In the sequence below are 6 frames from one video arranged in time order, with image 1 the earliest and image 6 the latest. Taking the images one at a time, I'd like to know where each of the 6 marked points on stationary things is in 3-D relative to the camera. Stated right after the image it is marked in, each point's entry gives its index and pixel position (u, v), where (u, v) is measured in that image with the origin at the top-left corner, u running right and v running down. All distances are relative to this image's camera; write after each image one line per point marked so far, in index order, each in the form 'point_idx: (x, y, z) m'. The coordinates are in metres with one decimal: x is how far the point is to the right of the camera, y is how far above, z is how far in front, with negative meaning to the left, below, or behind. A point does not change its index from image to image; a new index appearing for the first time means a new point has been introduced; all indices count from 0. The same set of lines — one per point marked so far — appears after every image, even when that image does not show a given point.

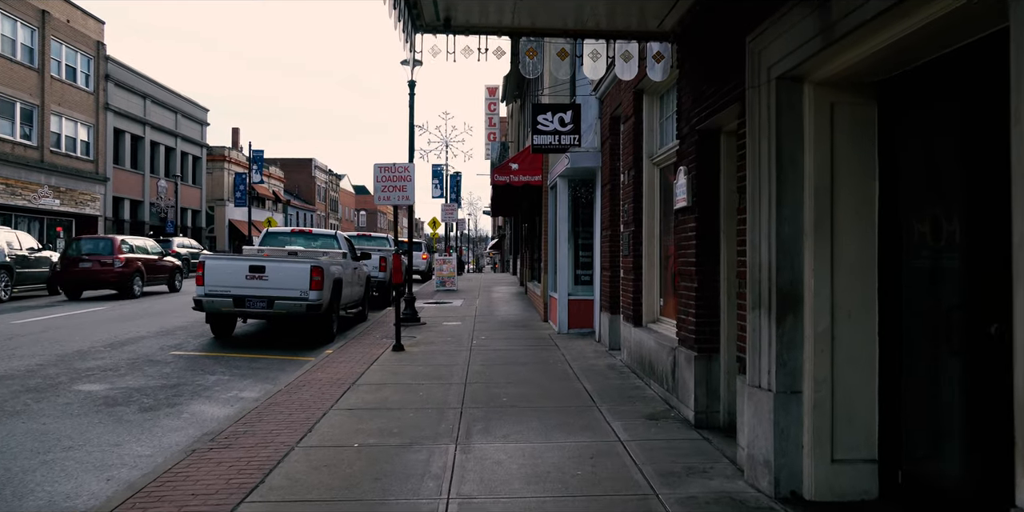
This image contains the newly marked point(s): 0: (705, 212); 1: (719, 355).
0: (+1.6, +0.4, +6.5) m
1: (+1.7, -0.8, +6.5) m
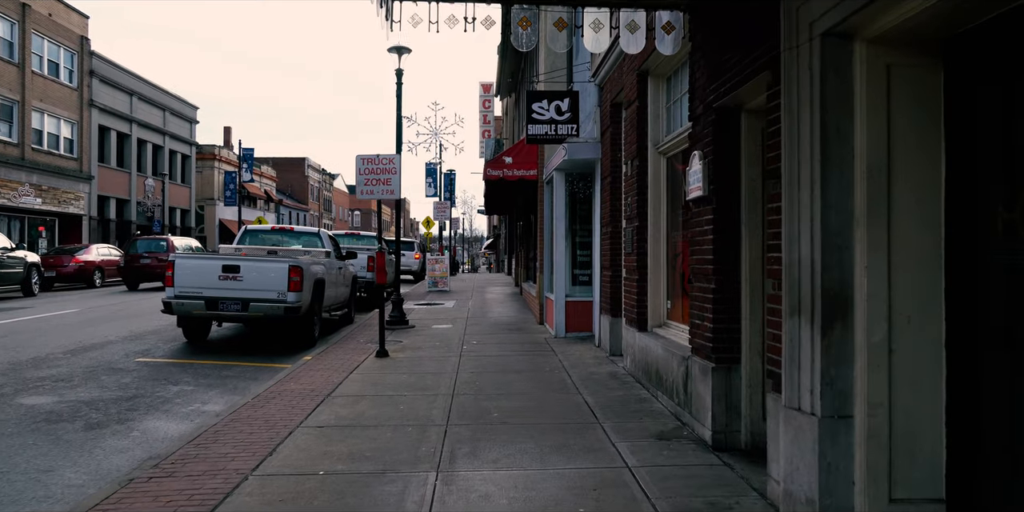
0: (+1.5, +0.4, +5.7) m
1: (+1.6, -0.8, +5.7) m
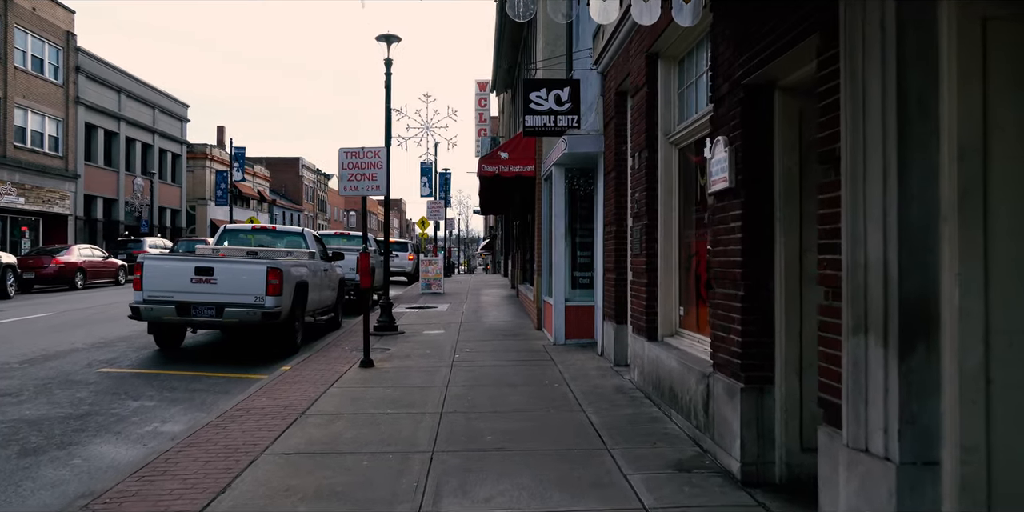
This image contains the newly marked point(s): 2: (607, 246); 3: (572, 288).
0: (+1.5, +0.4, +4.9) m
1: (+1.6, -0.8, +4.8) m
2: (+1.2, +0.1, +9.9) m
3: (+0.9, -0.5, +11.8) m
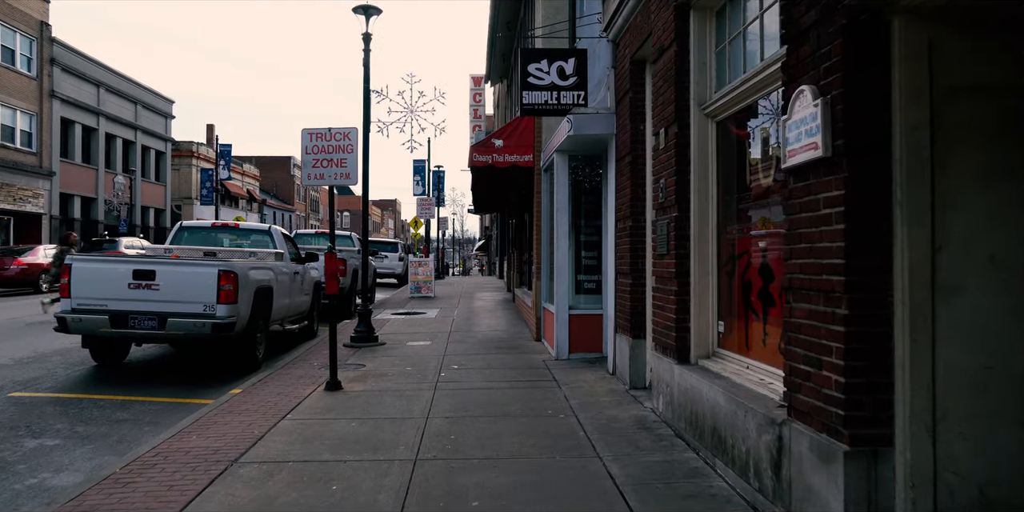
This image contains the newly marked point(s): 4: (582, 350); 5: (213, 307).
0: (+1.4, +0.4, +3.3) m
1: (+1.5, -0.8, +3.3) m
2: (+1.1, +0.1, +8.3) m
3: (+0.8, -0.5, +10.2) m
4: (+0.9, -1.2, +10.2) m
5: (-3.3, -0.6, +9.0) m
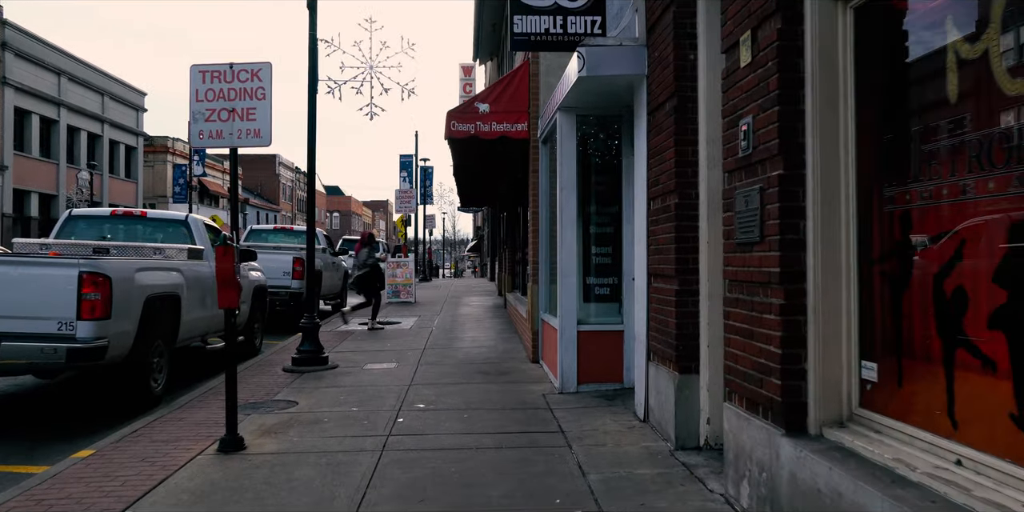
0: (+1.4, +0.4, +0.7) m
1: (+1.5, -0.7, +0.6) m
2: (+1.0, +0.2, +5.7) m
3: (+0.7, -0.4, +7.5) m
4: (+0.8, -1.1, +7.5) m
5: (-3.4, -0.5, +6.3) m
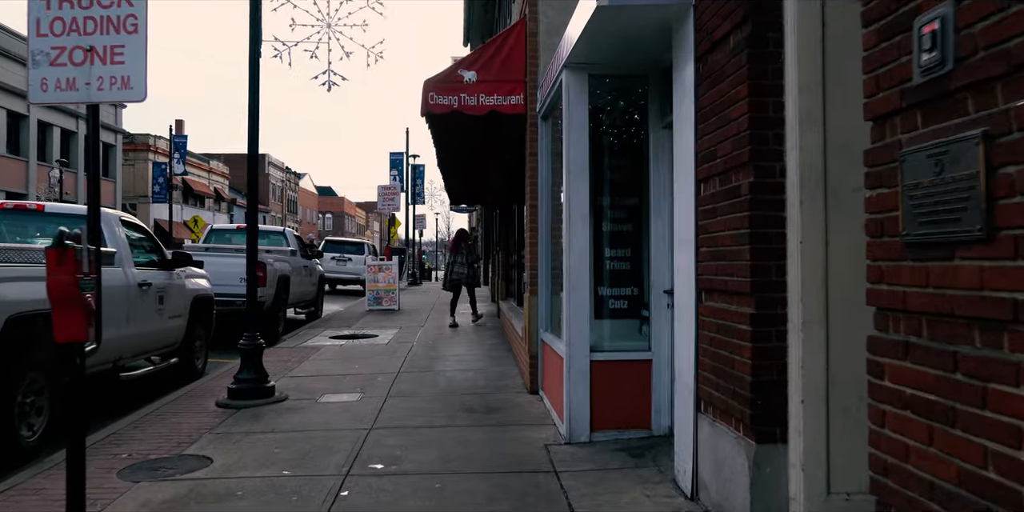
0: (+1.4, +0.4, -1.2) m
1: (+1.5, -0.8, -1.2) m
2: (+1.0, +0.1, +3.8) m
3: (+0.6, -0.5, +5.7) m
4: (+0.7, -1.2, +5.7) m
5: (-3.5, -0.6, +4.4) m
